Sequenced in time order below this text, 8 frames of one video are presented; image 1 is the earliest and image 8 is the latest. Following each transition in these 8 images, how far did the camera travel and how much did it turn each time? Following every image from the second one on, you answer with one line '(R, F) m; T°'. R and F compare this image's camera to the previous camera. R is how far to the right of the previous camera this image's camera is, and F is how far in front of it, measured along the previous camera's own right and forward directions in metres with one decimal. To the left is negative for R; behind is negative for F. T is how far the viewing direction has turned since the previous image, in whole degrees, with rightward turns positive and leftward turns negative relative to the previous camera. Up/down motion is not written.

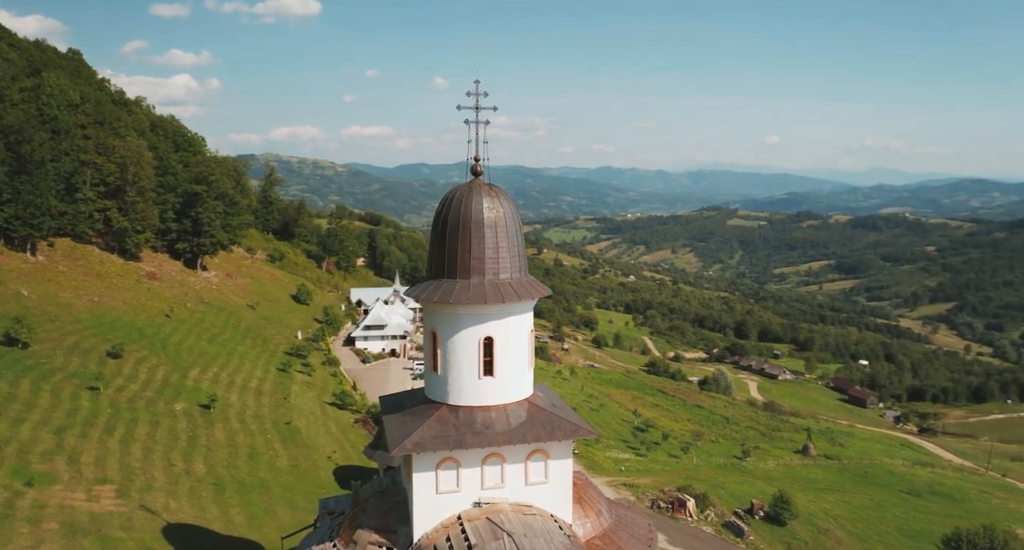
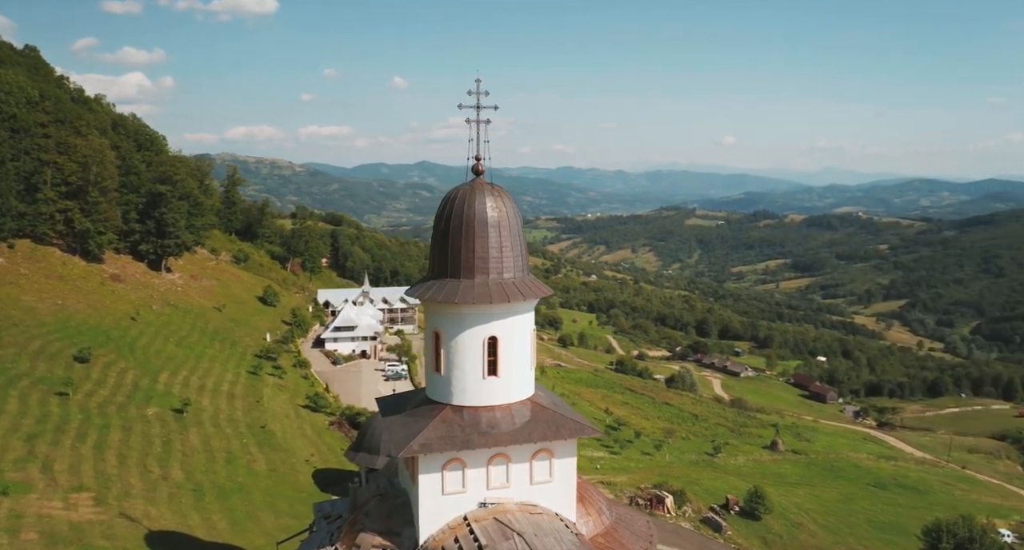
(-0.8, +0.1) m; +3°
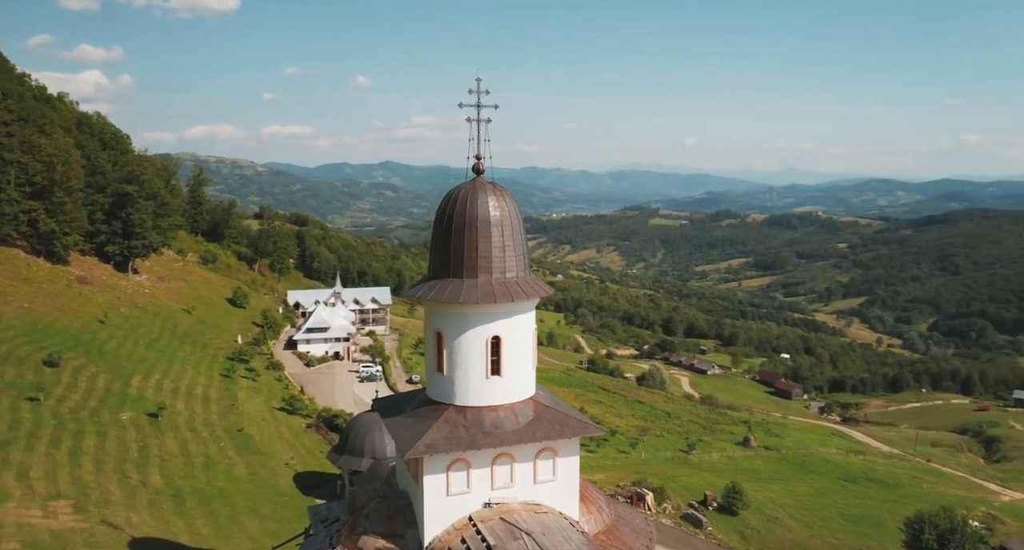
(-0.7, +0.1) m; +2°
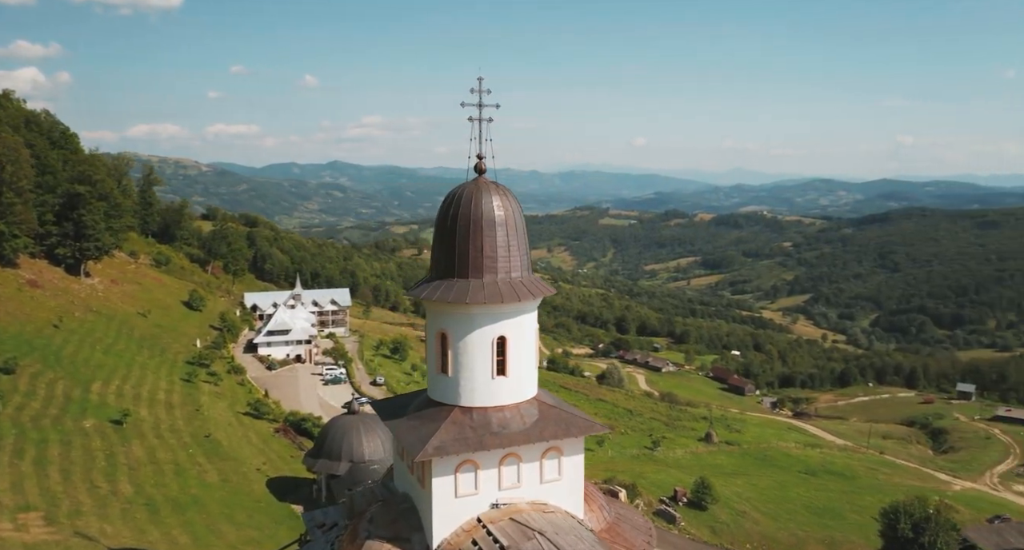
(-1.0, +0.1) m; +3°
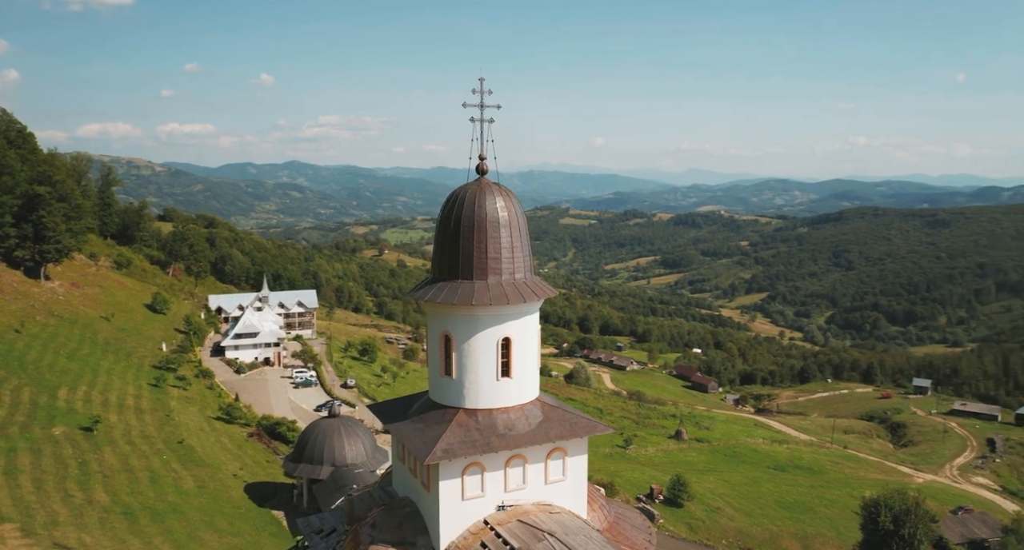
(-0.8, 0.0) m; +3°
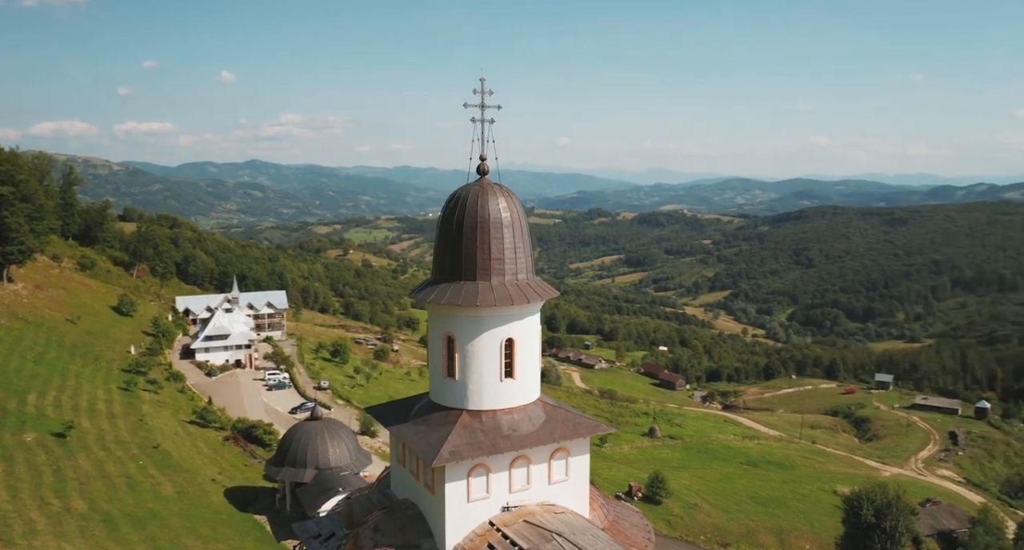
(-0.7, 0.0) m; +2°
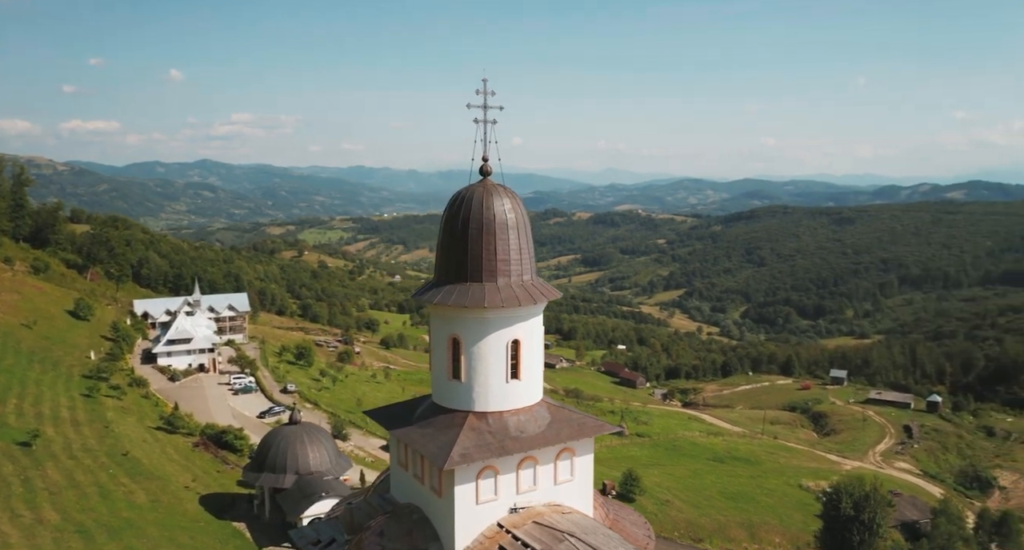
(-0.9, 0.0) m; +3°
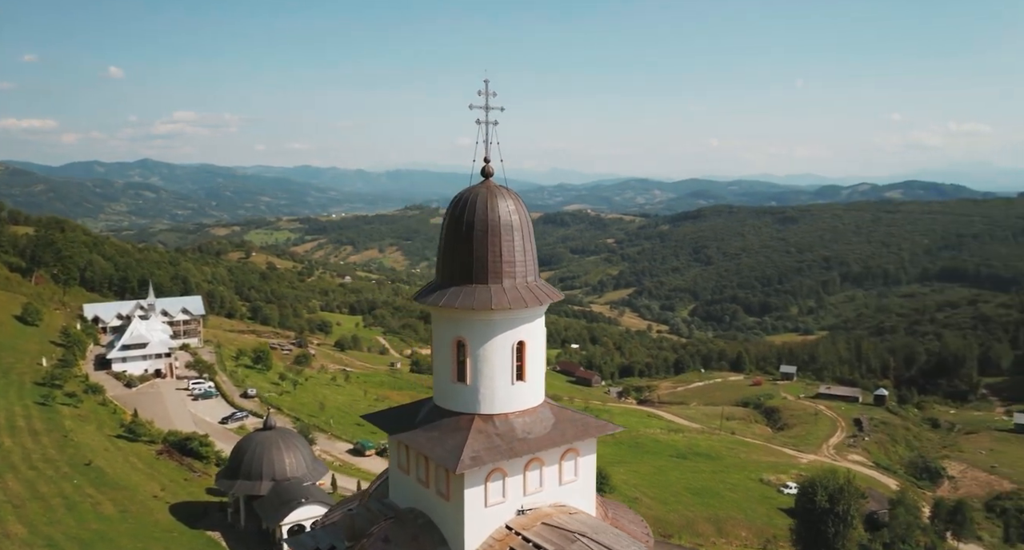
(-1.0, 0.0) m; +3°
